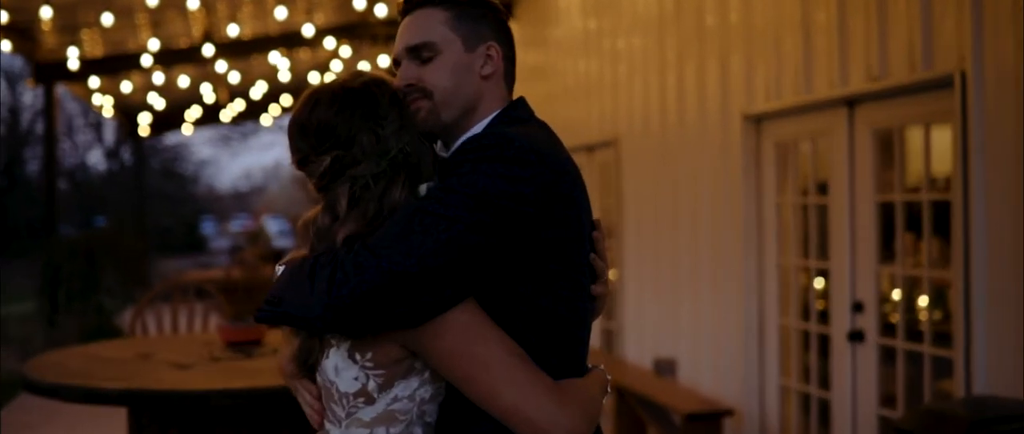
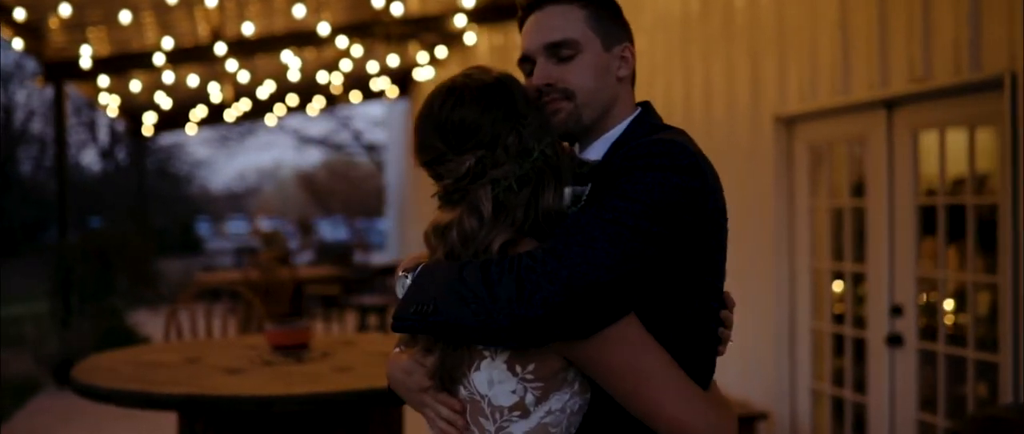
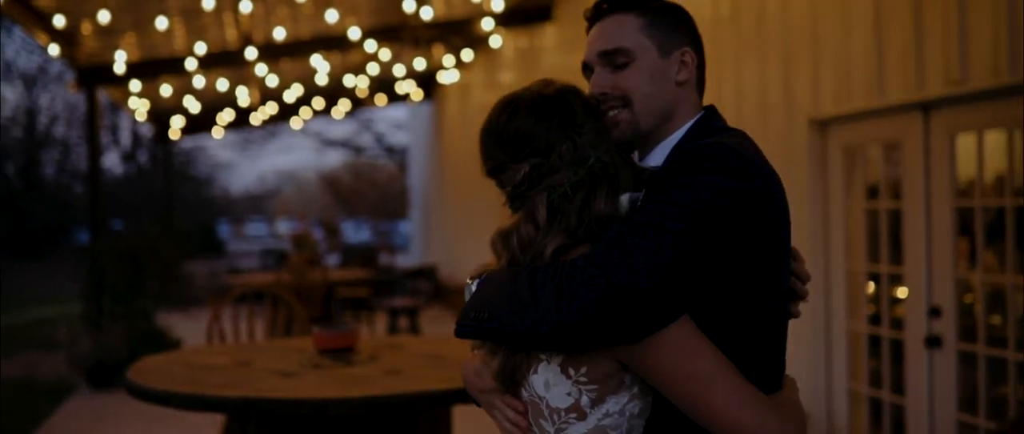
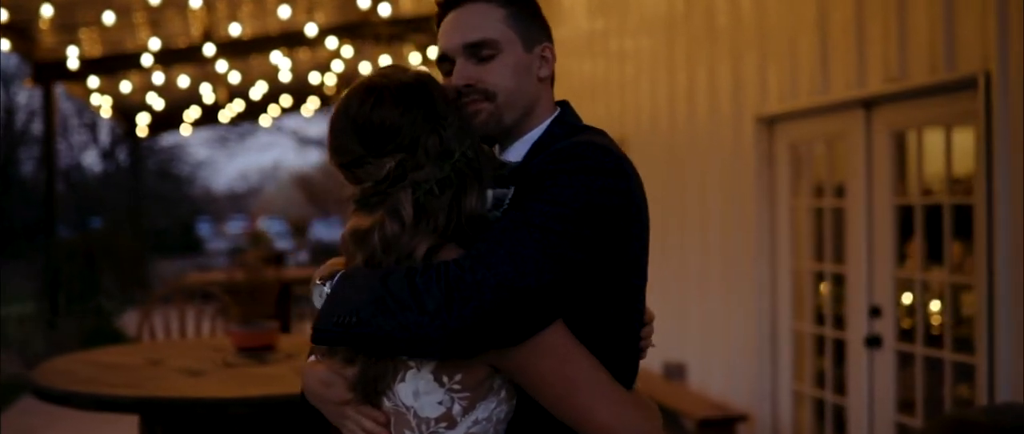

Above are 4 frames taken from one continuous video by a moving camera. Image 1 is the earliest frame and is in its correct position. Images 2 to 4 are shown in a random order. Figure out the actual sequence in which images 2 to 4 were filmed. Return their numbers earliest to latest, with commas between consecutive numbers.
4, 2, 3
